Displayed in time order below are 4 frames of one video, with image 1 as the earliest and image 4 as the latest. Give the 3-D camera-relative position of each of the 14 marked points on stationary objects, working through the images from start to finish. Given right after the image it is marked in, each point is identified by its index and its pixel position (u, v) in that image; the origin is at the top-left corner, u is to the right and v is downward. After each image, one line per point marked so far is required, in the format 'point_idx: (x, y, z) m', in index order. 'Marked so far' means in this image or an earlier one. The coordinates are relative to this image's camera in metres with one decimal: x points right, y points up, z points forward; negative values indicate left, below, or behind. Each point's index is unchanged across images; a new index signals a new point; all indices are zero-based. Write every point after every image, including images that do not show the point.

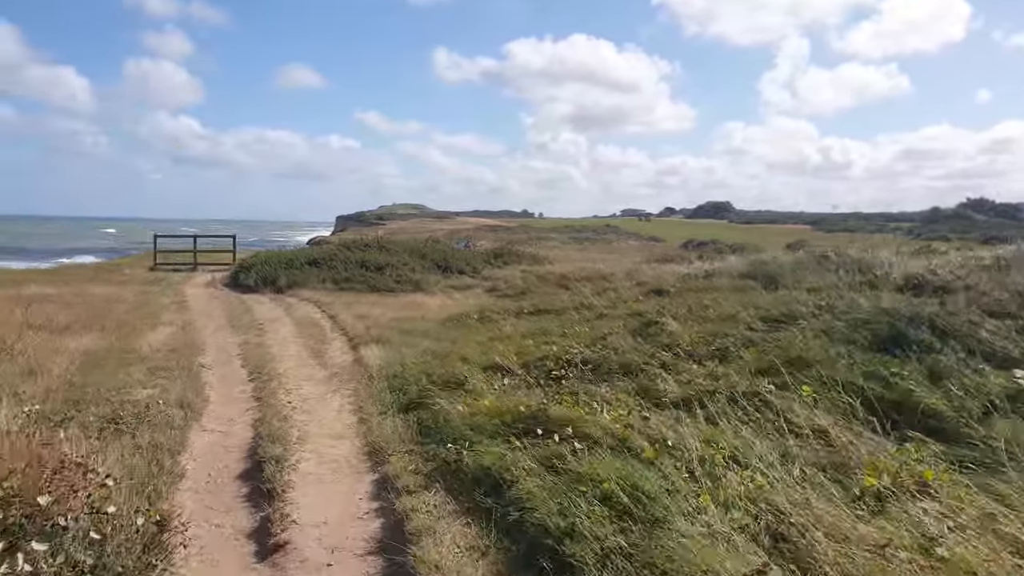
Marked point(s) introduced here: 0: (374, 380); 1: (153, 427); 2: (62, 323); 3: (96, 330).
0: (-1.7, -1.1, +9.8) m
1: (-3.0, -1.2, +6.8) m
2: (-7.7, -0.6, +13.8) m
3: (-6.8, -0.7, +13.2) m
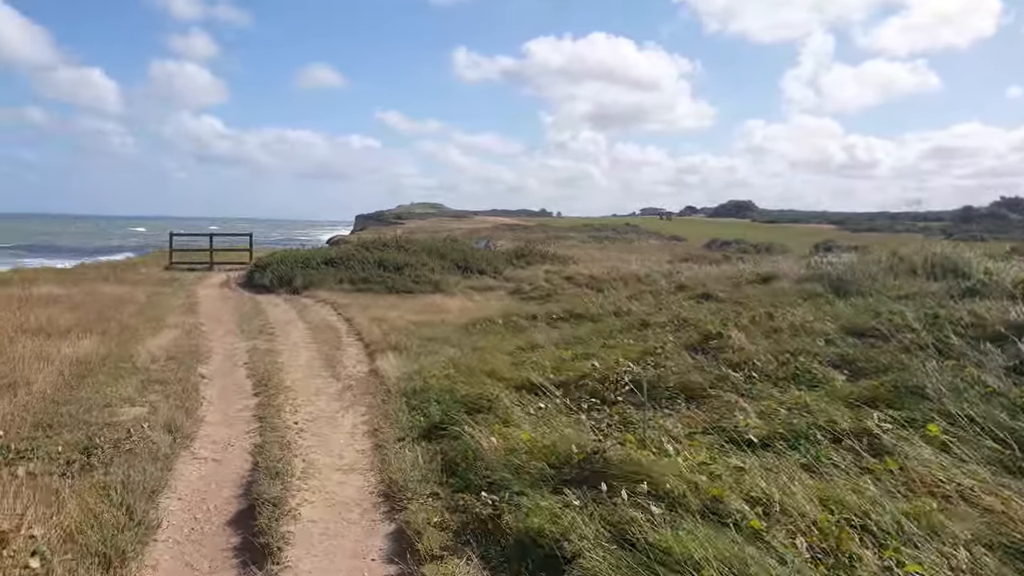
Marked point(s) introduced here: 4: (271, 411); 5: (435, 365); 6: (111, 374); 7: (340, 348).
0: (-1.3, -1.2, +8.7) m
1: (-2.7, -1.2, +5.7) m
2: (-7.3, -0.6, +12.9) m
3: (-6.4, -0.7, +12.3) m
4: (-2.4, -1.2, +8.1) m
5: (-1.0, -1.0, +10.3) m
6: (-4.5, -1.0, +9.0) m
7: (-2.8, -1.0, +13.0) m
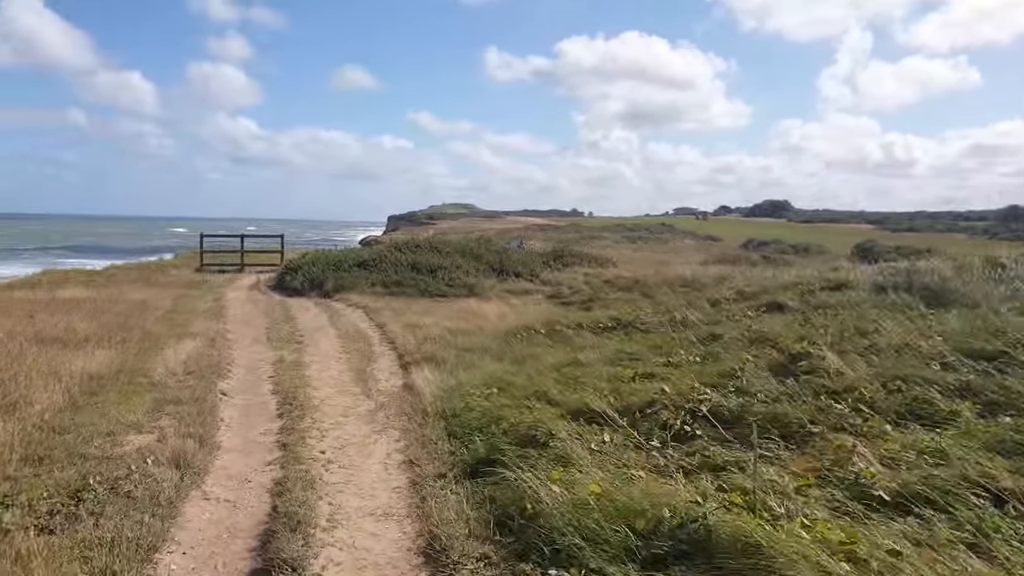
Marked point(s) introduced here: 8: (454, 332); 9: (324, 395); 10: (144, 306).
0: (-0.8, -1.3, +7.8) m
1: (-2.3, -1.3, +4.9) m
2: (-6.6, -0.7, +12.2) m
3: (-5.7, -0.8, +11.6) m
4: (-2.0, -1.3, +7.3) m
5: (-0.4, -1.1, +9.4) m
6: (-4.0, -1.1, +8.2) m
7: (-2.1, -1.1, +12.1) m
8: (-1.0, -0.8, +14.4) m
9: (-2.1, -1.2, +9.2) m
10: (-7.9, -0.4, +17.4) m
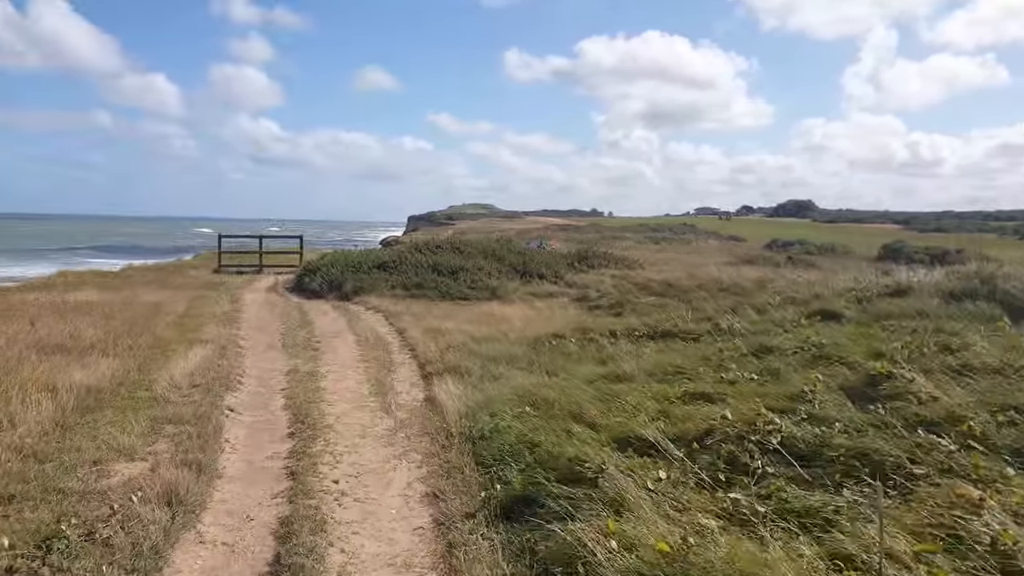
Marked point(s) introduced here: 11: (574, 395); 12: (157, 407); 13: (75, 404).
0: (-0.5, -1.3, +7.0) m
1: (-2.1, -1.4, +4.1) m
2: (-6.2, -0.8, +11.6) m
3: (-5.4, -0.9, +10.9) m
4: (-1.7, -1.4, +6.5) m
5: (-0.1, -1.2, +8.6) m
6: (-3.6, -1.1, +7.5) m
7: (-1.7, -1.1, +11.4) m
8: (-0.6, -0.8, +13.6) m
9: (-1.8, -1.3, +8.4) m
10: (-7.4, -0.4, +16.8) m
11: (+0.6, -1.0, +7.9) m
12: (-3.4, -1.1, +7.7) m
13: (-4.1, -1.1, +7.6) m
